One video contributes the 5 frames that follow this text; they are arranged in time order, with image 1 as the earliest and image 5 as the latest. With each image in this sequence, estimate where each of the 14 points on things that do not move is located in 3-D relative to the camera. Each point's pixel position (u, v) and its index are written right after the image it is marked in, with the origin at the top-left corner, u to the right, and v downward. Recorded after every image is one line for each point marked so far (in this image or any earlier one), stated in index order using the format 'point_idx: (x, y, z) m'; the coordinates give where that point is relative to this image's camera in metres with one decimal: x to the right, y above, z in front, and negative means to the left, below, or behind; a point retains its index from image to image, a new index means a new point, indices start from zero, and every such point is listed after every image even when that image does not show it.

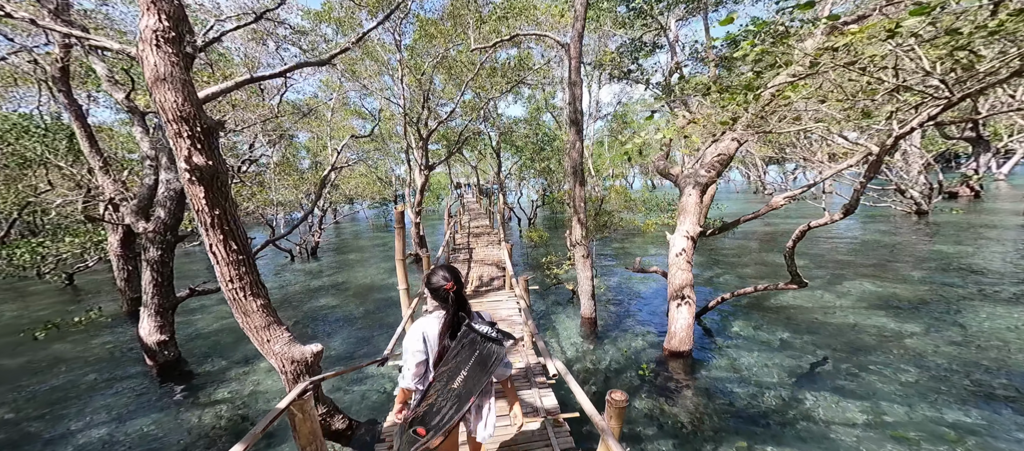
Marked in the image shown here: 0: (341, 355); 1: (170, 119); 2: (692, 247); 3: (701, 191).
0: (-3.6, -2.7, +7.6) m
1: (-2.6, +0.8, +2.7) m
2: (+2.6, -0.3, +5.3) m
3: (+2.8, +0.5, +5.4) m
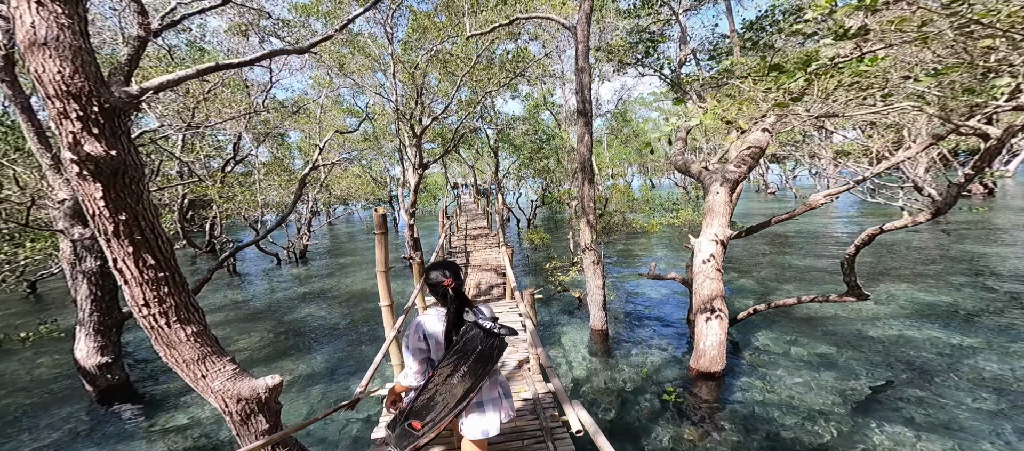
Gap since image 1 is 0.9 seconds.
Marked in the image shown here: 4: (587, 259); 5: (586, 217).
0: (-3.6, -2.8, +6.9) m
1: (-2.6, +0.7, +2.0) m
2: (+2.7, -0.3, +4.6) m
3: (+2.9, +0.5, +4.7) m
4: (+1.3, -0.6, +6.2) m
5: (+1.3, +0.1, +6.2) m
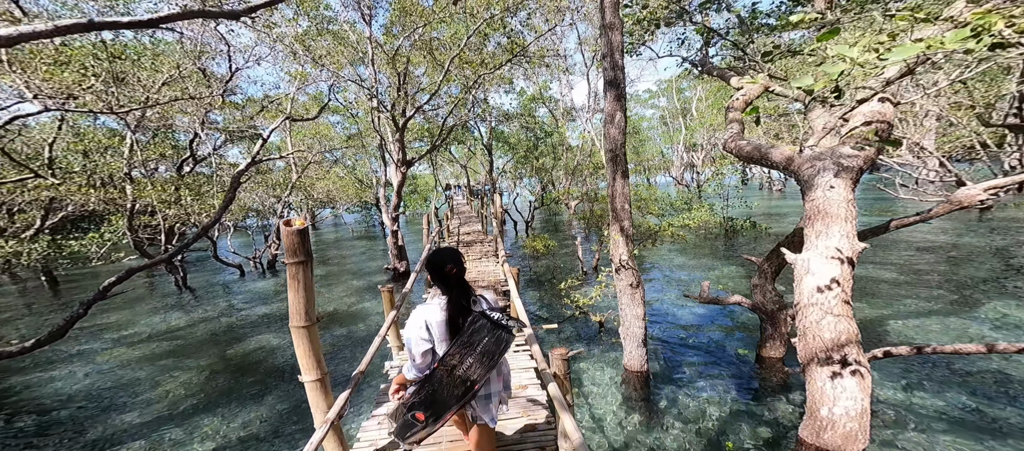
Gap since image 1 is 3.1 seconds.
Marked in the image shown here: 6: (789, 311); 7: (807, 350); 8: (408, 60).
0: (-3.5, -3.0, +5.2) m
1: (-2.4, +0.6, +0.3) m
2: (+2.8, -0.4, +3.0) m
3: (+3.0, +0.4, +3.1) m
4: (+1.4, -0.7, +4.6) m
5: (+1.3, 0.0, +4.6) m
6: (+3.5, -1.1, +4.5) m
7: (+2.5, -1.1, +3.0) m
8: (-3.9, +6.0, +13.2) m
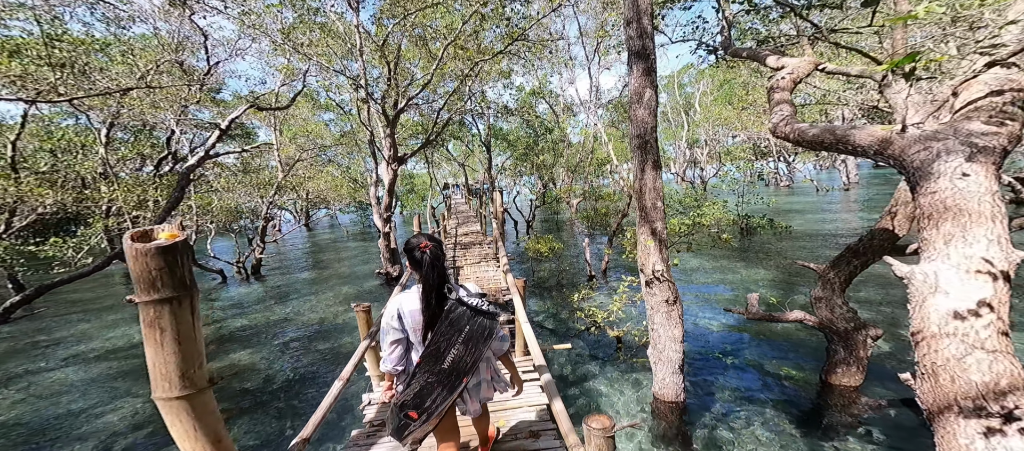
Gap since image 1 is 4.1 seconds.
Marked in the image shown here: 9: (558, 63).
0: (-3.4, -3.1, +4.3) m
1: (-2.3, +0.5, -0.6) m
2: (+2.9, -0.4, +2.1) m
3: (+3.0, +0.4, +2.3) m
4: (+1.4, -0.7, +3.7) m
5: (+1.4, 0.0, +3.7) m
6: (+3.6, -1.1, +3.7) m
7: (+2.6, -1.1, +2.2) m
8: (-3.9, +6.0, +12.3) m
9: (+2.5, +8.9, +19.8) m
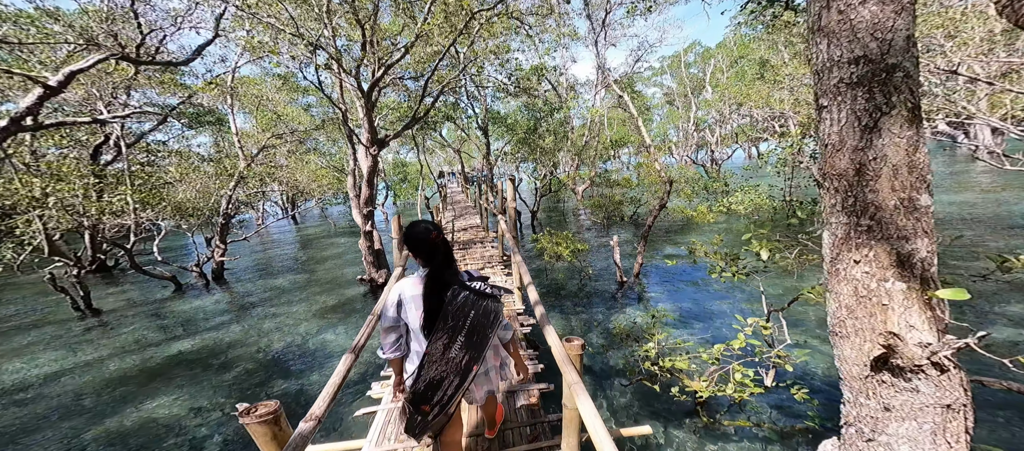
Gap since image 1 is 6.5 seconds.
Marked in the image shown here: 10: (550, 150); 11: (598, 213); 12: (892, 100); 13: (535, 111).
0: (-3.0, -3.2, +2.3) m
1: (-1.9, +0.2, -2.6) m
2: (+3.2, -0.6, +0.2) m
3: (+3.4, +0.3, +0.3) m
4: (+1.8, -0.8, +1.8) m
5: (+1.7, -0.1, +1.7) m
6: (+4.0, -1.2, +1.7) m
7: (+2.9, -1.2, +0.2) m
8: (-3.8, +6.1, +10.1) m
9: (+2.5, +9.3, +17.5) m
10: (+2.2, +4.2, +19.8) m
11: (+4.1, +0.6, +16.9) m
12: (+1.8, +0.6, +1.7) m
13: (+1.4, +5.9, +18.0) m
